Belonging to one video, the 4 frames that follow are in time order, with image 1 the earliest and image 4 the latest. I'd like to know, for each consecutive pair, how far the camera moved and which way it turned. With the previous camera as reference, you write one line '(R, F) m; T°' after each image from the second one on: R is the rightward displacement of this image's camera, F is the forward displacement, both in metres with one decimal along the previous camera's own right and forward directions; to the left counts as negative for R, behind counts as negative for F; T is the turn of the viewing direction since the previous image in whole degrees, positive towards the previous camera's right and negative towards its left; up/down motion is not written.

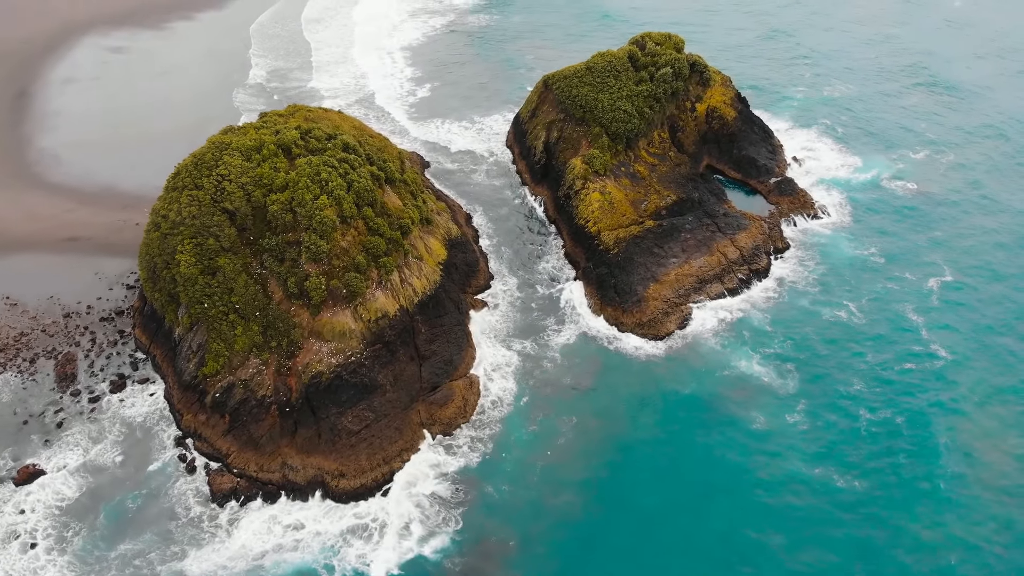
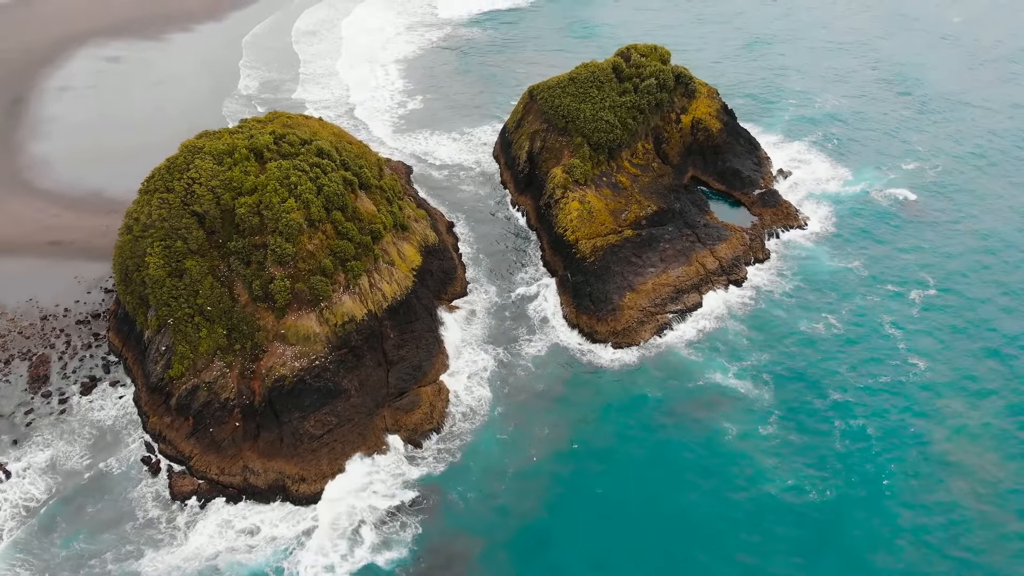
(+2.1, +0.1) m; 0°
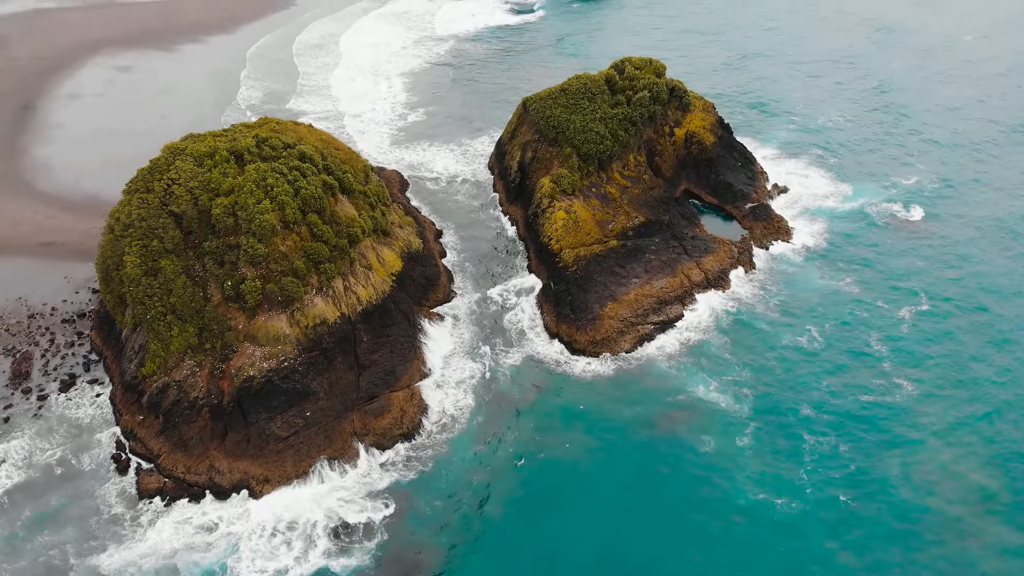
(+2.2, +0.1) m; -1°
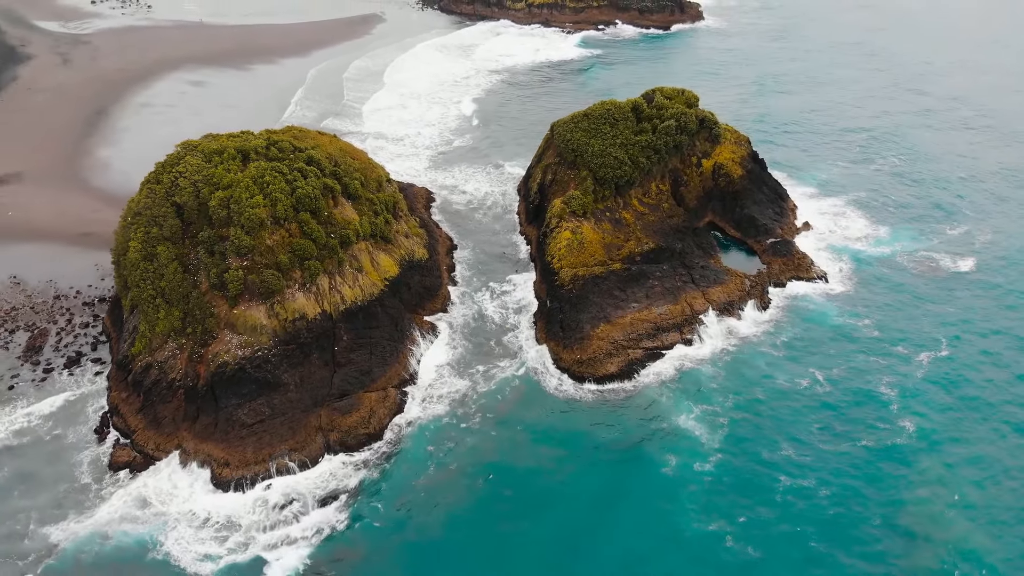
(+4.5, +0.5) m; -6°
